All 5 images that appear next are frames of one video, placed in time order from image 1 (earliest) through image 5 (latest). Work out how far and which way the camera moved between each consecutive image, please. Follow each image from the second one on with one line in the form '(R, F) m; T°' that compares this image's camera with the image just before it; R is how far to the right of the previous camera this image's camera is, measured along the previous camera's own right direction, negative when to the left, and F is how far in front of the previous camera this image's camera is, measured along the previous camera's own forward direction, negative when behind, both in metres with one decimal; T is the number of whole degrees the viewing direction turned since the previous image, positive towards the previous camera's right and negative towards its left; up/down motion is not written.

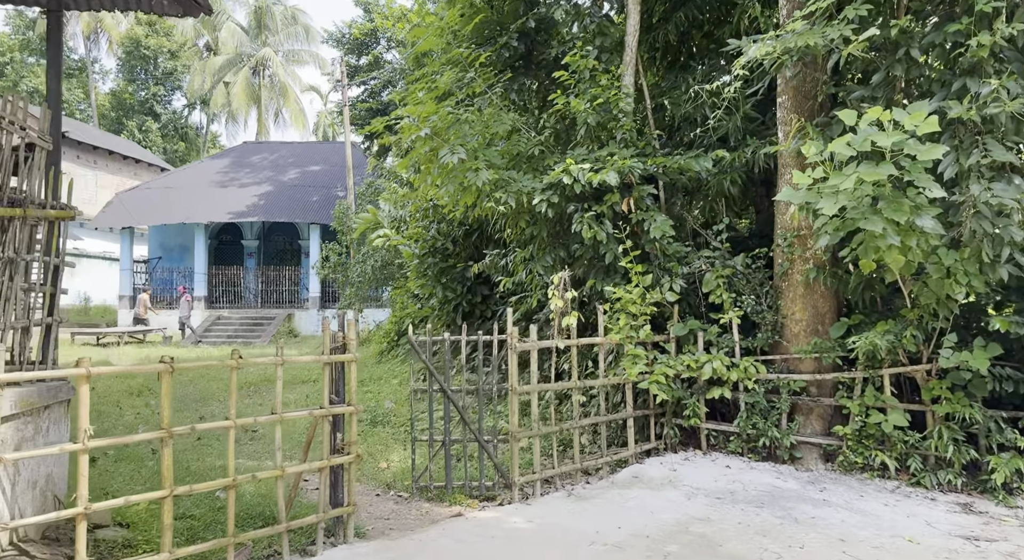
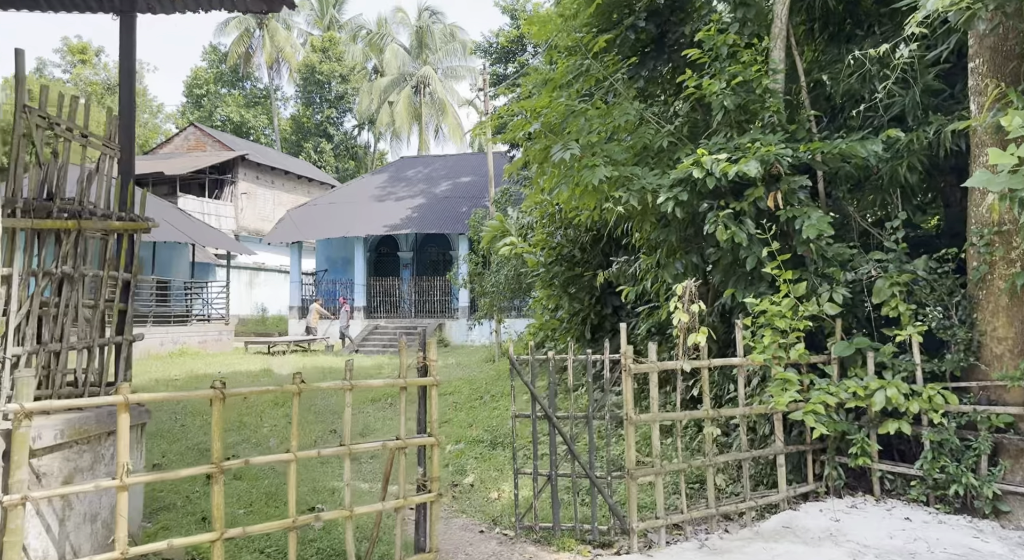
(+0.3, +0.7) m; -12°
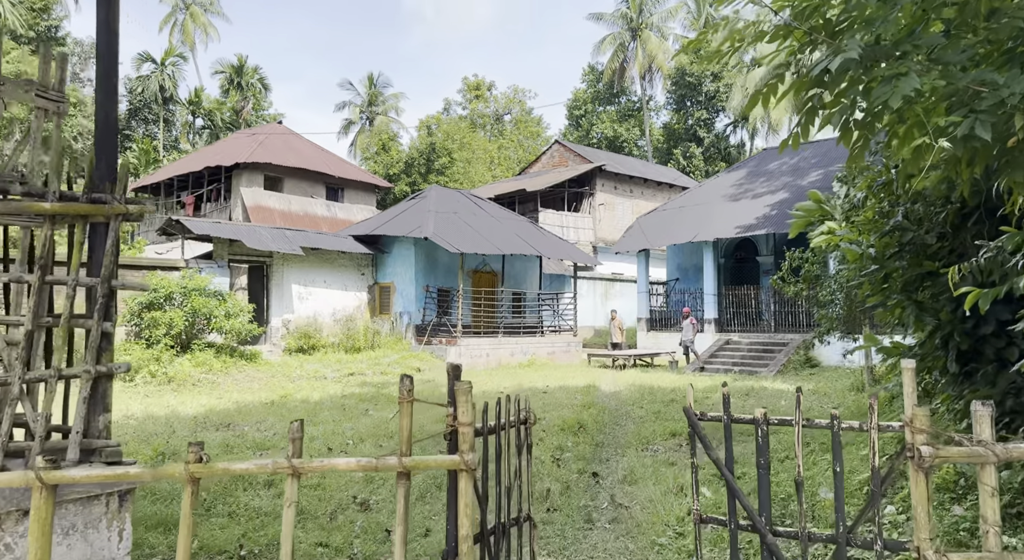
(+0.7, +2.0) m; -29°
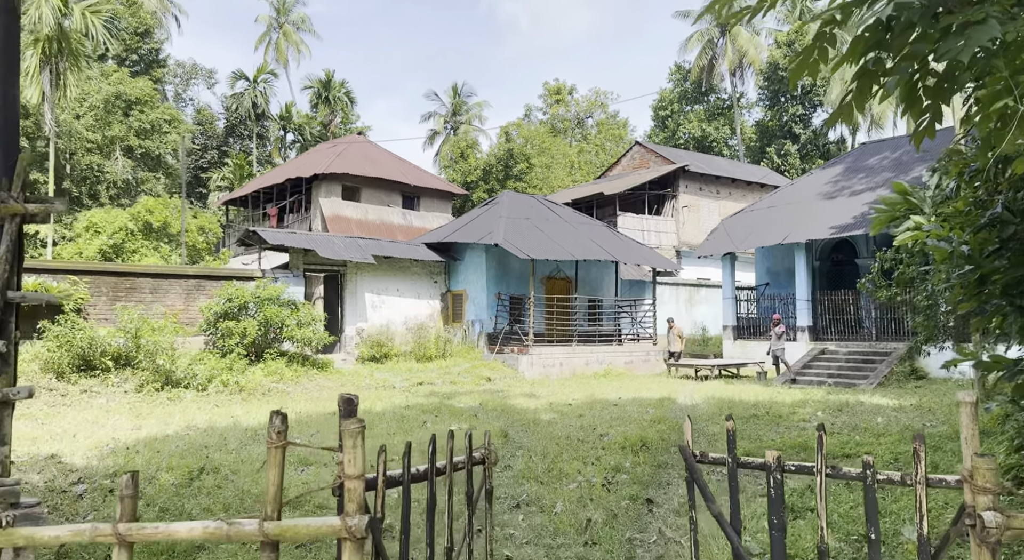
(+0.4, +0.5) m; -7°
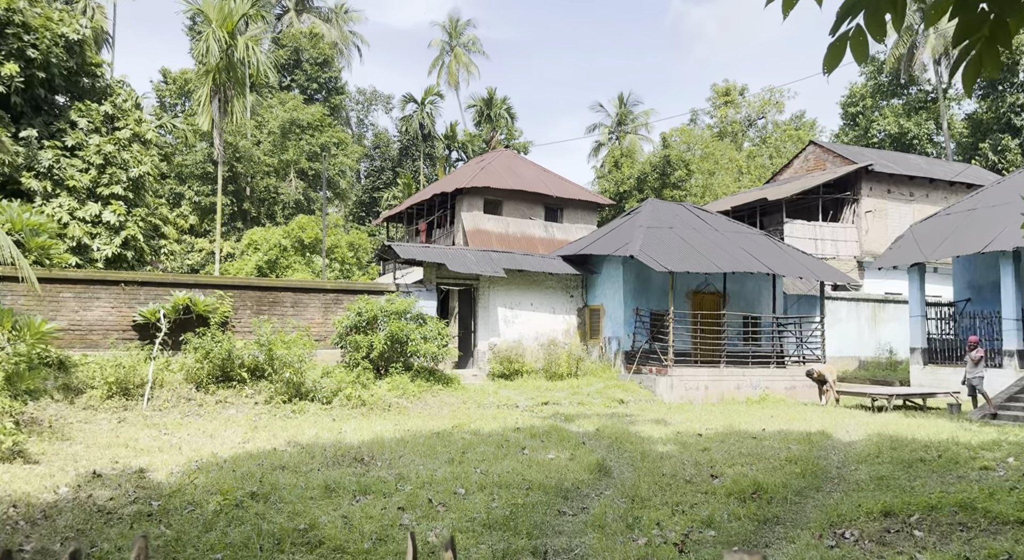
(+0.9, +1.0) m; -14°
